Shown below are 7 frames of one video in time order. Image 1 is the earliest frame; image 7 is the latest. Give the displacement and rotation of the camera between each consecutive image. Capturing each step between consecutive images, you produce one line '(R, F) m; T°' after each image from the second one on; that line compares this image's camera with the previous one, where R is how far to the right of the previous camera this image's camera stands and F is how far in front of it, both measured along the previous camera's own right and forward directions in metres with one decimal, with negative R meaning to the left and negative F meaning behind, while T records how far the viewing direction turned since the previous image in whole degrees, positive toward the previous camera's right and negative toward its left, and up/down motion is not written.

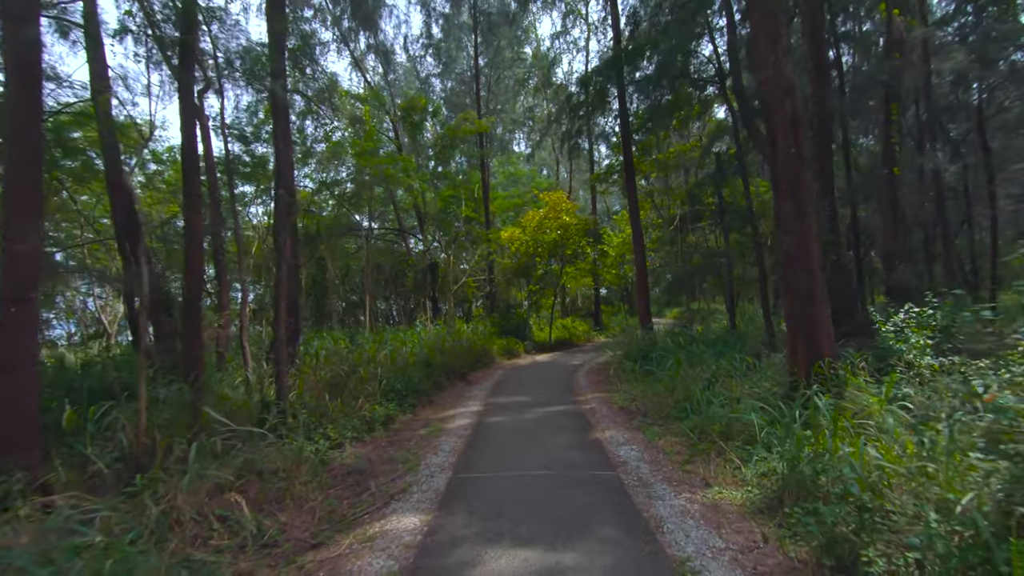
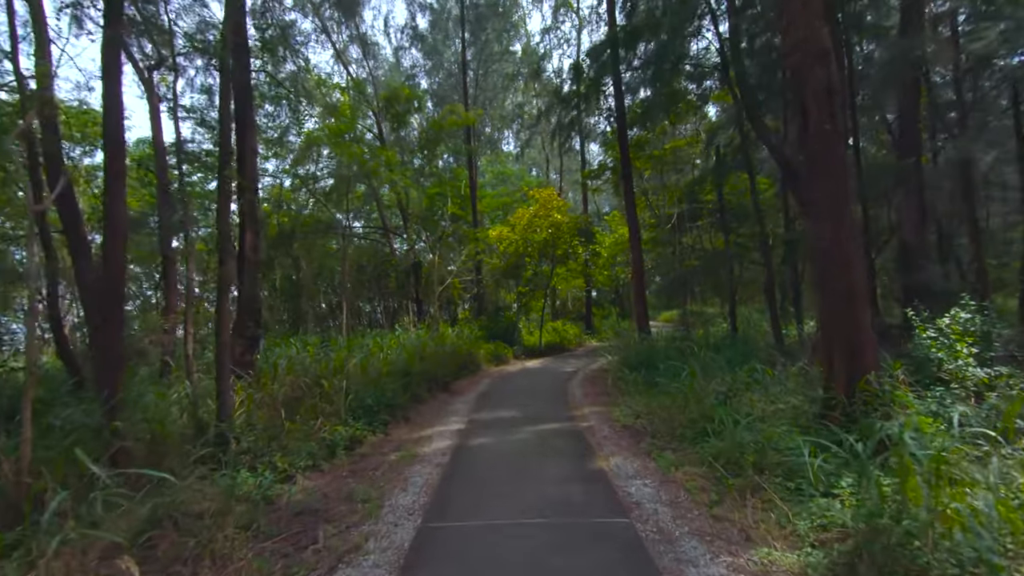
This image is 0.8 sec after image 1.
(0.0, +1.3) m; +1°
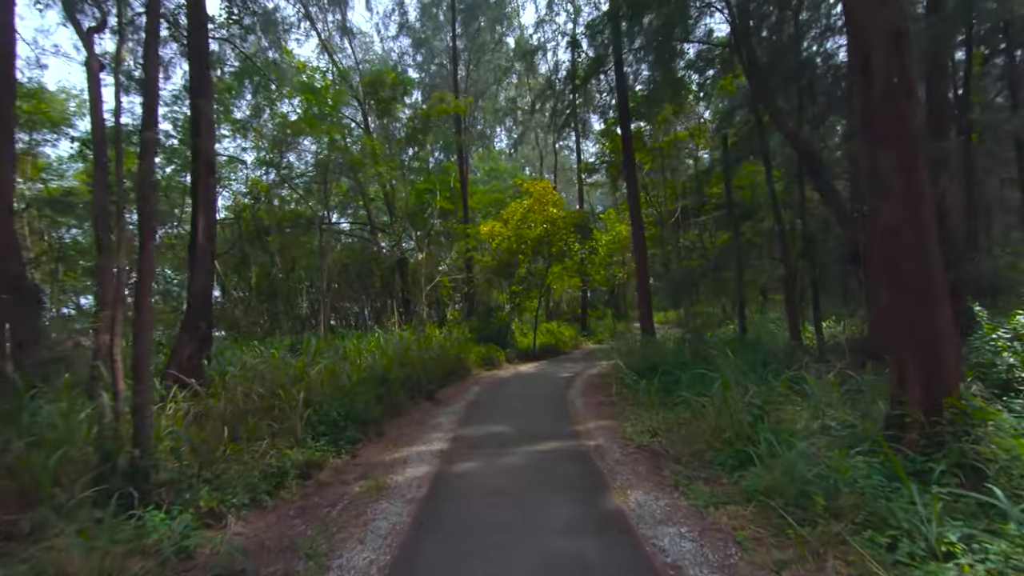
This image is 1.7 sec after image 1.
(0.0, +1.4) m; +1°
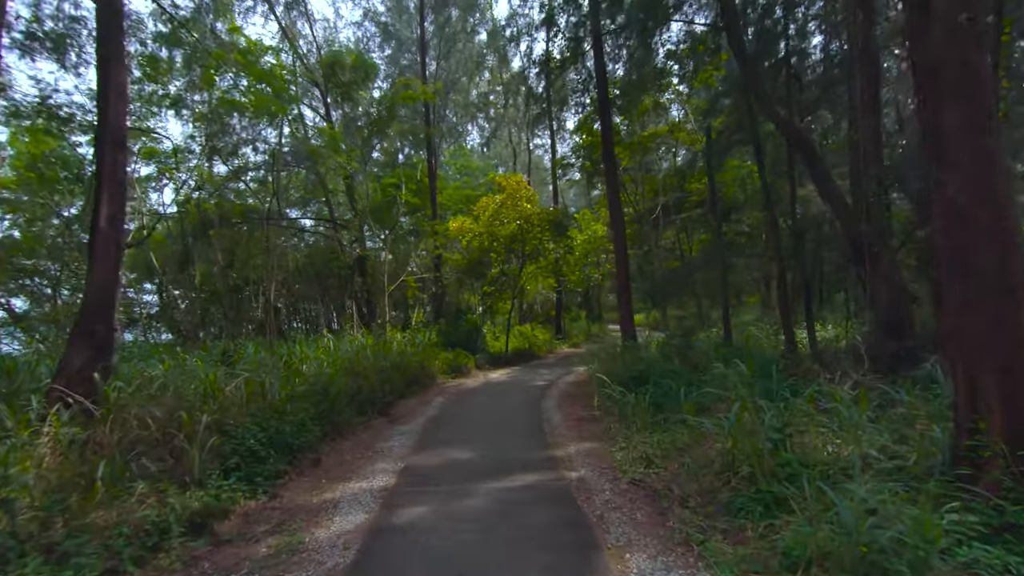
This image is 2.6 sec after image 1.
(+0.1, +1.4) m; +3°
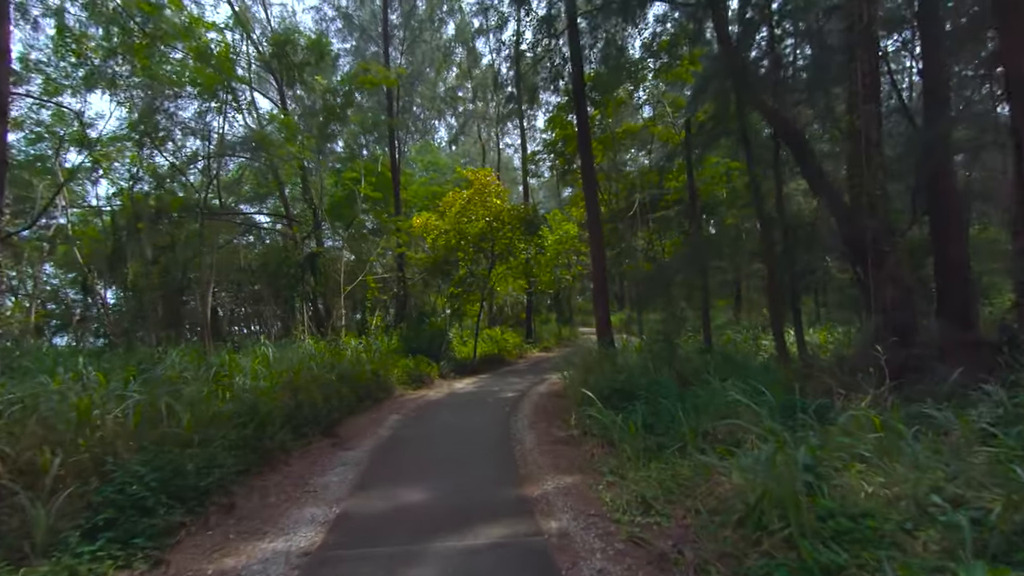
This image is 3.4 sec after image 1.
(0.0, +1.3) m; +3°
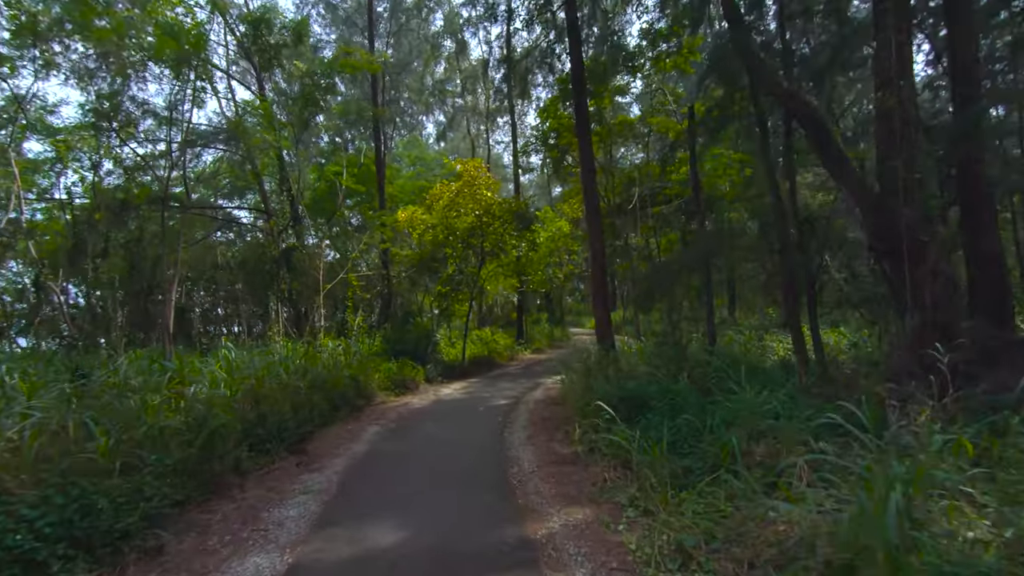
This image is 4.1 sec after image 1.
(-0.1, +1.1) m; +1°
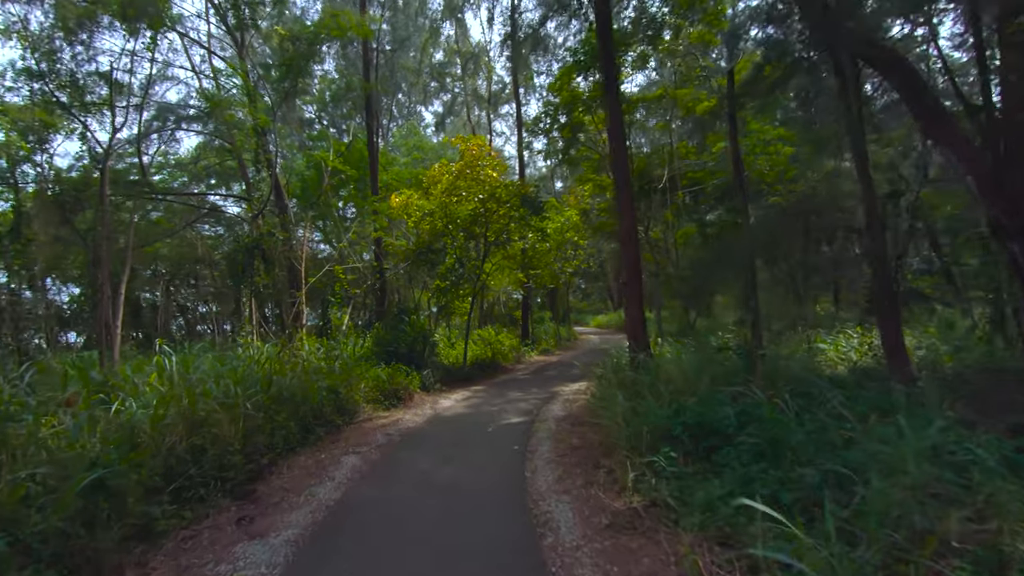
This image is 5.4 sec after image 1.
(-0.3, +2.0) m; 0°
